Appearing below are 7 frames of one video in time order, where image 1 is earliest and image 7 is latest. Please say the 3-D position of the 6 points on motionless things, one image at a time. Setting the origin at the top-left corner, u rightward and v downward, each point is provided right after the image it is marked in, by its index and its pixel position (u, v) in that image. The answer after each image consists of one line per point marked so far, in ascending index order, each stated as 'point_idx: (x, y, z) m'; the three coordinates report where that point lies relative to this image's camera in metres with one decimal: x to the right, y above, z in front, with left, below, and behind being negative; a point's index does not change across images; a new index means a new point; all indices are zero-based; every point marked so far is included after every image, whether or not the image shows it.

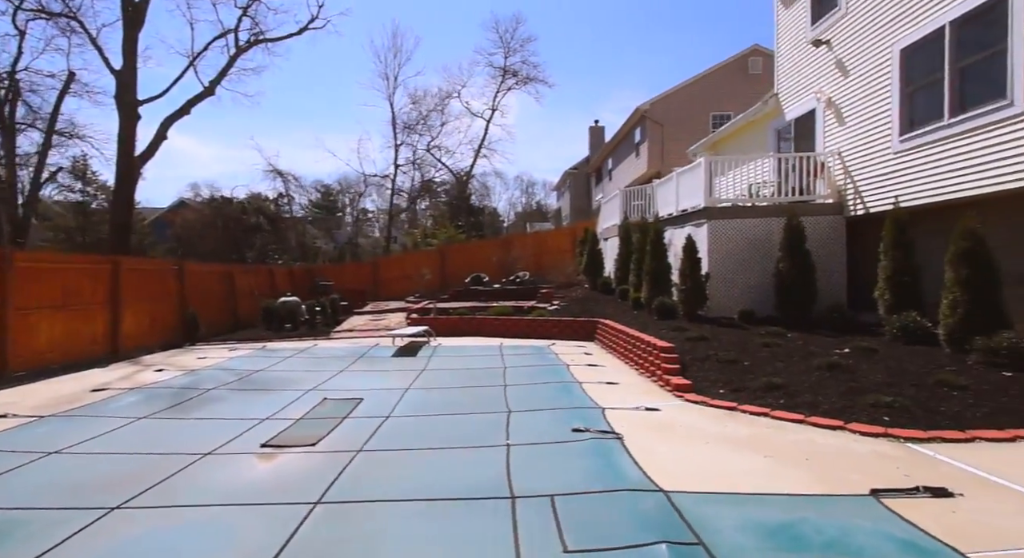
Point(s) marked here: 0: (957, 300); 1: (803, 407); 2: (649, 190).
0: (+6.1, -0.3, +7.4) m
1: (+3.1, -1.3, +5.7) m
2: (+4.1, +2.6, +15.3) m
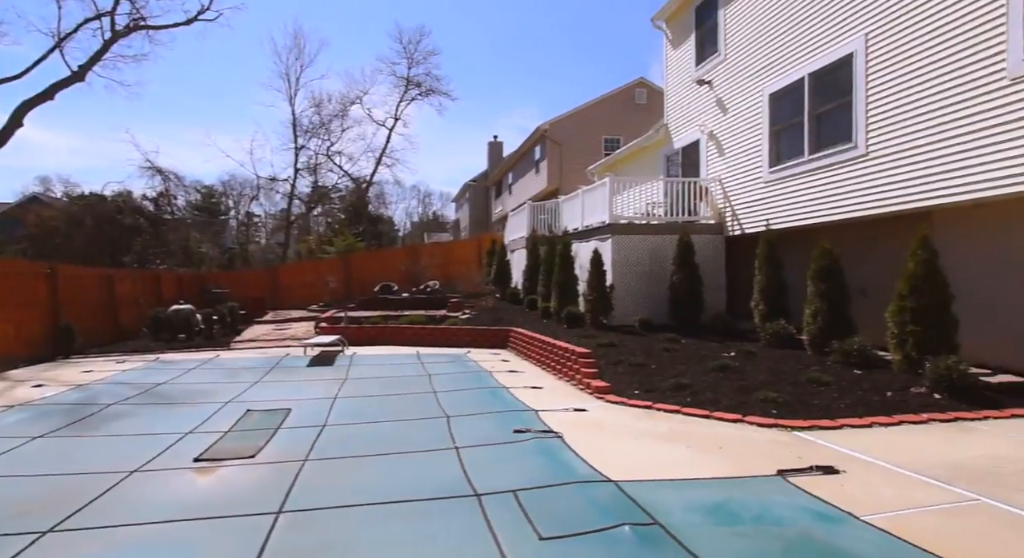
0: (+5.0, -0.5, +8.8) m
1: (+2.4, -1.5, +6.5) m
2: (+1.5, +2.2, +16.2) m
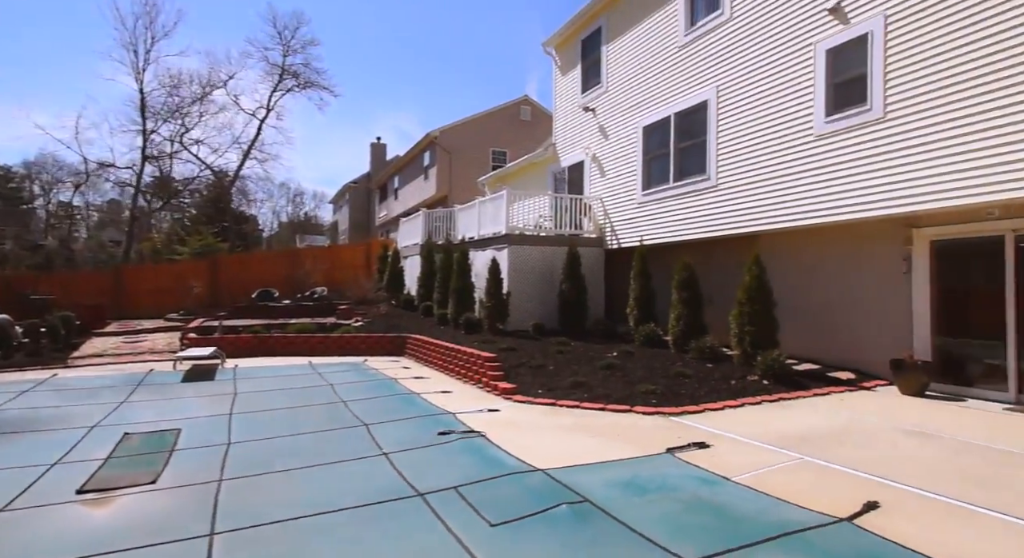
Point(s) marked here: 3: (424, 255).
0: (+3.3, -0.7, +10.4) m
1: (+1.2, -1.6, +7.6) m
2: (-1.8, +2.0, +16.8) m
3: (-2.7, +0.7, +16.6) m
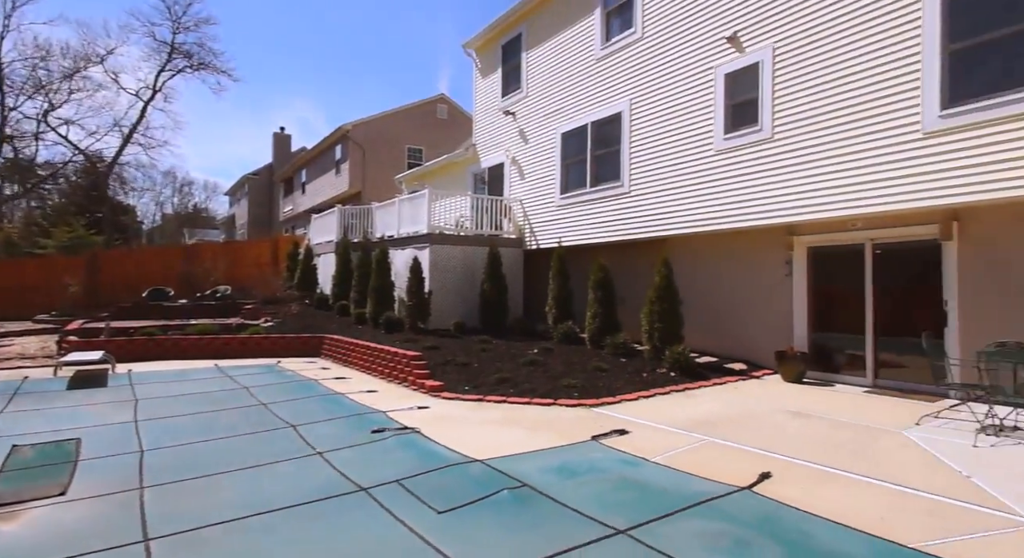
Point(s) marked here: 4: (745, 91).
0: (+1.7, -0.7, +11.1) m
1: (+0.2, -1.6, +7.9) m
2: (-4.3, +2.1, +16.5) m
3: (-5.2, +0.8, +16.1) m
4: (+4.1, +3.3, +9.5) m
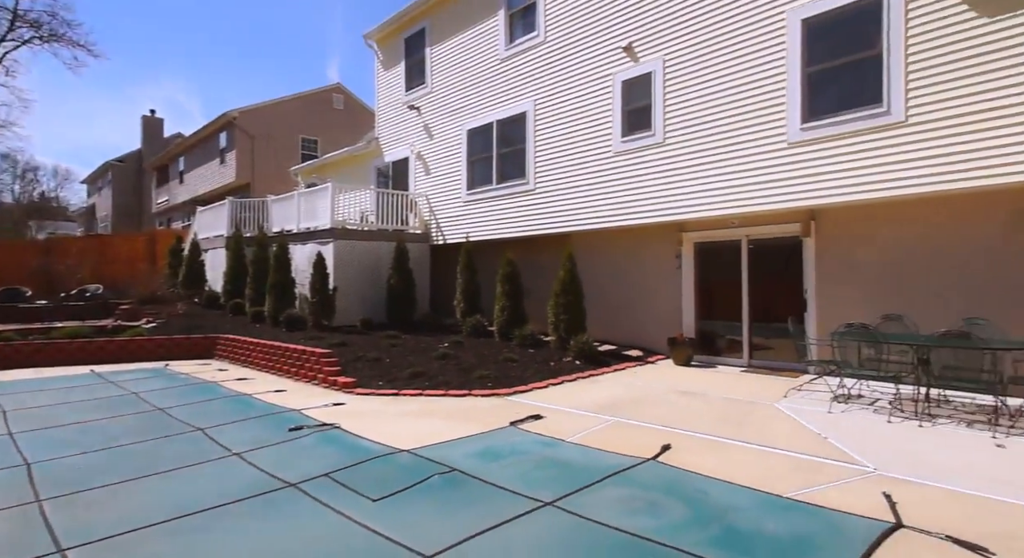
0: (-0.1, -0.6, +11.4) m
1: (-1.1, -1.6, +8.0) m
2: (-7.1, +2.2, +15.6) m
3: (-7.9, +0.8, +15.1) m
4: (+2.4, +3.4, +10.2) m
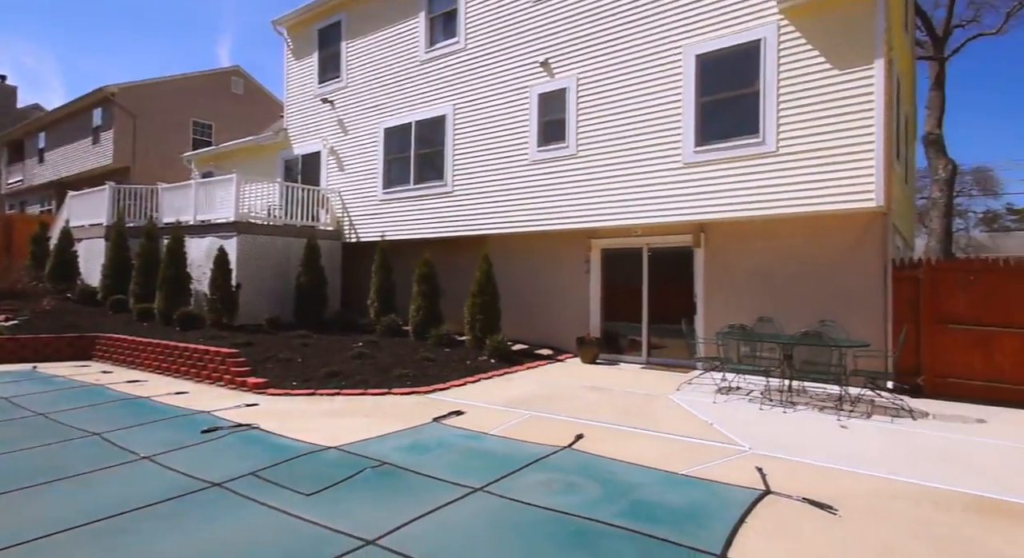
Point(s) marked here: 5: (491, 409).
0: (-2.0, -0.6, +11.5) m
1: (-2.3, -1.6, +8.1) m
2: (-9.5, +2.3, +14.5) m
3: (-10.2, +1.0, +13.9) m
4: (+0.8, +3.4, +10.8) m
5: (-0.3, -1.7, +6.9) m
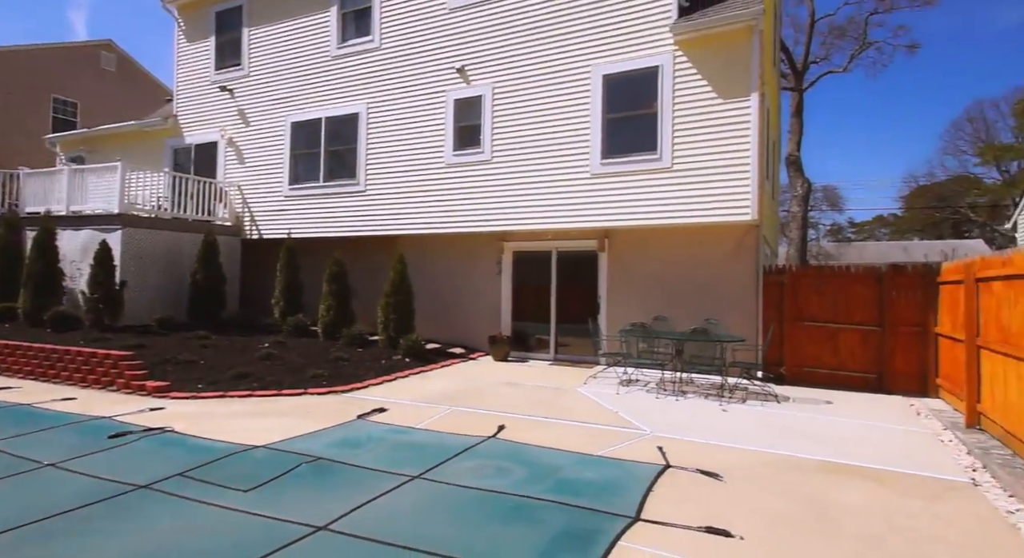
0: (-3.8, -0.6, +11.4) m
1: (-3.5, -1.5, +7.9) m
2: (-11.7, +2.4, +12.9) m
3: (-12.3, +1.1, +12.1) m
4: (-0.9, +3.3, +11.2) m
5: (-1.3, -1.7, +7.1) m
